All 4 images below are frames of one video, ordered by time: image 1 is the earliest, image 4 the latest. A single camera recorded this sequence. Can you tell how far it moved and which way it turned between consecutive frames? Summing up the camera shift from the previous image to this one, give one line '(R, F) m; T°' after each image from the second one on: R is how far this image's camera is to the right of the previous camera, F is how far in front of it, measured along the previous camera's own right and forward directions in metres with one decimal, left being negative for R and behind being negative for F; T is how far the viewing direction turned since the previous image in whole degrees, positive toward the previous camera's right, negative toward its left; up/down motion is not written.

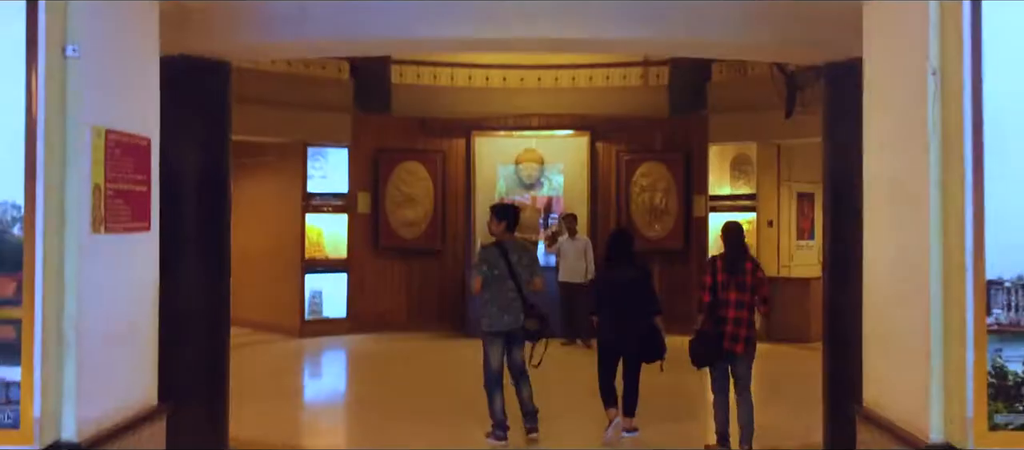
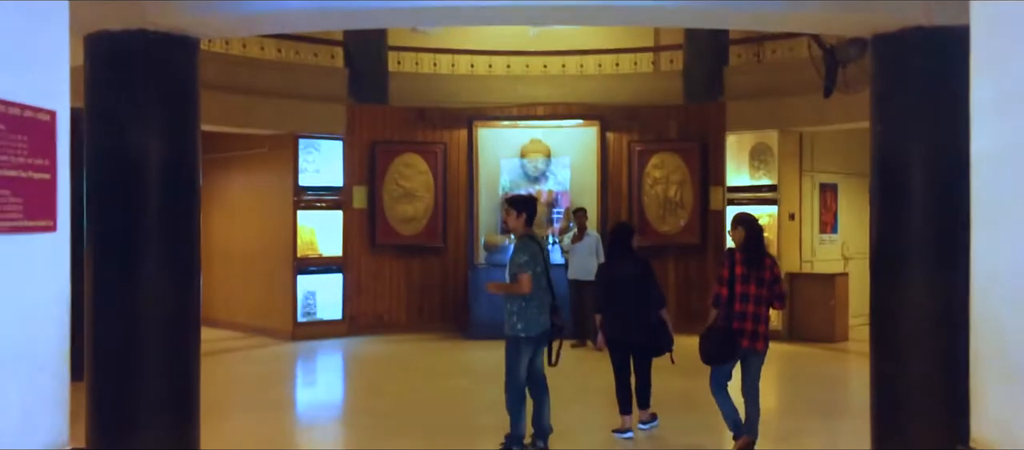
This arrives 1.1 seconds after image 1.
(0.0, +0.6) m; 0°
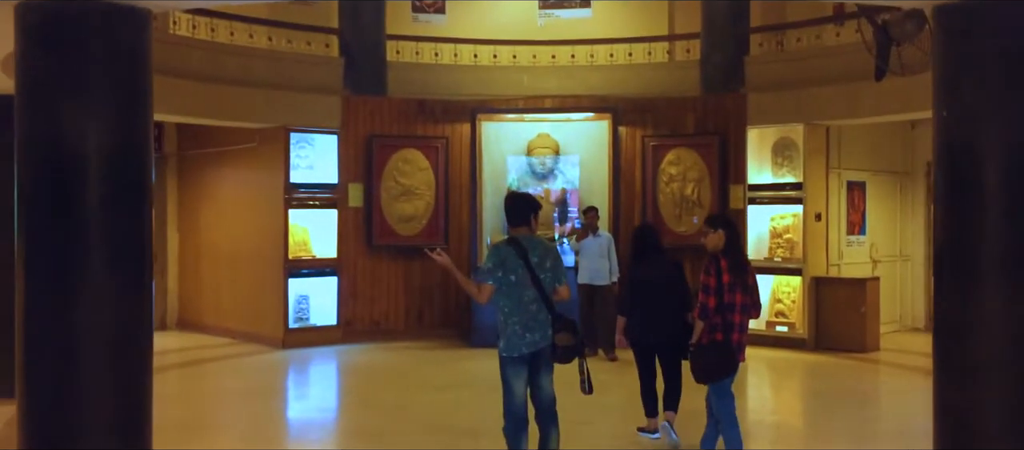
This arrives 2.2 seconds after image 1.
(0.0, +0.6) m; -1°
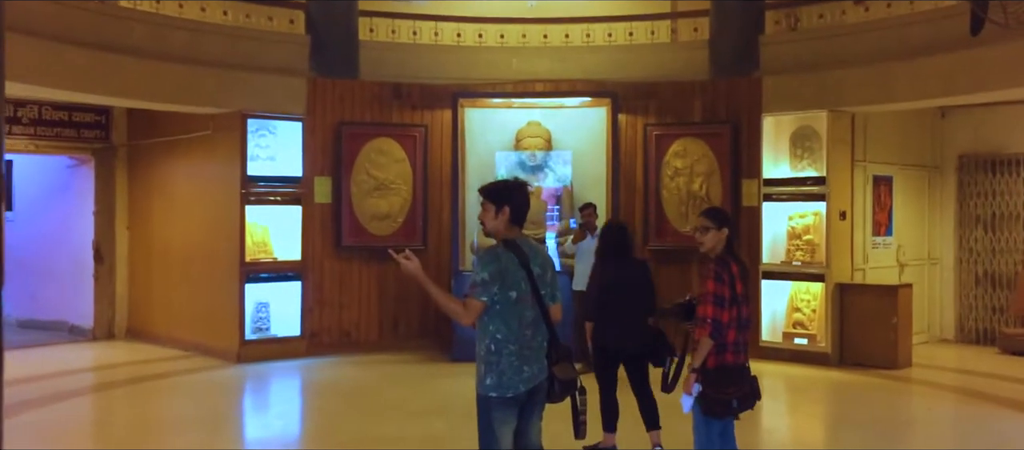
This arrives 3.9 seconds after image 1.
(0.0, +1.1) m; +1°
